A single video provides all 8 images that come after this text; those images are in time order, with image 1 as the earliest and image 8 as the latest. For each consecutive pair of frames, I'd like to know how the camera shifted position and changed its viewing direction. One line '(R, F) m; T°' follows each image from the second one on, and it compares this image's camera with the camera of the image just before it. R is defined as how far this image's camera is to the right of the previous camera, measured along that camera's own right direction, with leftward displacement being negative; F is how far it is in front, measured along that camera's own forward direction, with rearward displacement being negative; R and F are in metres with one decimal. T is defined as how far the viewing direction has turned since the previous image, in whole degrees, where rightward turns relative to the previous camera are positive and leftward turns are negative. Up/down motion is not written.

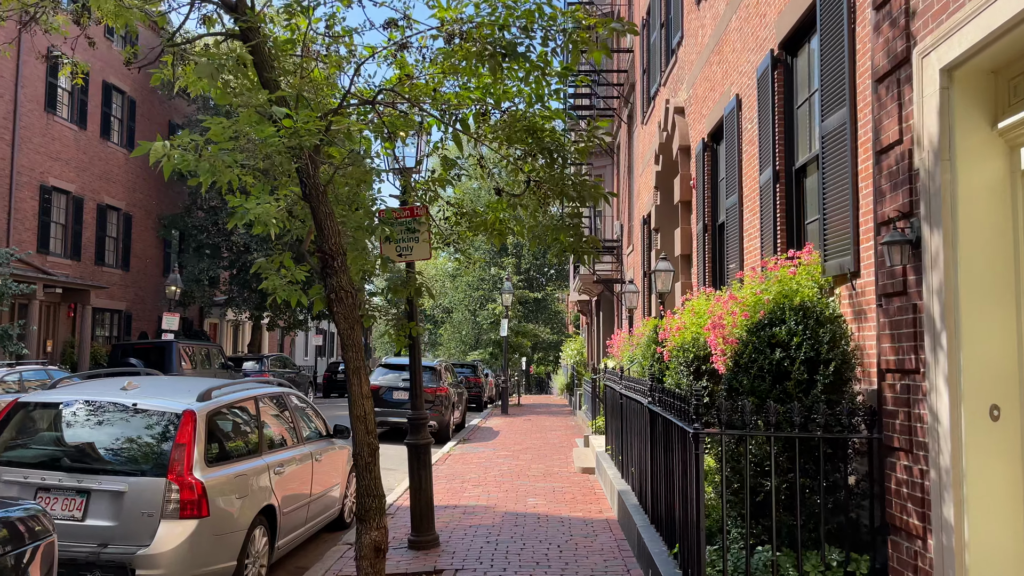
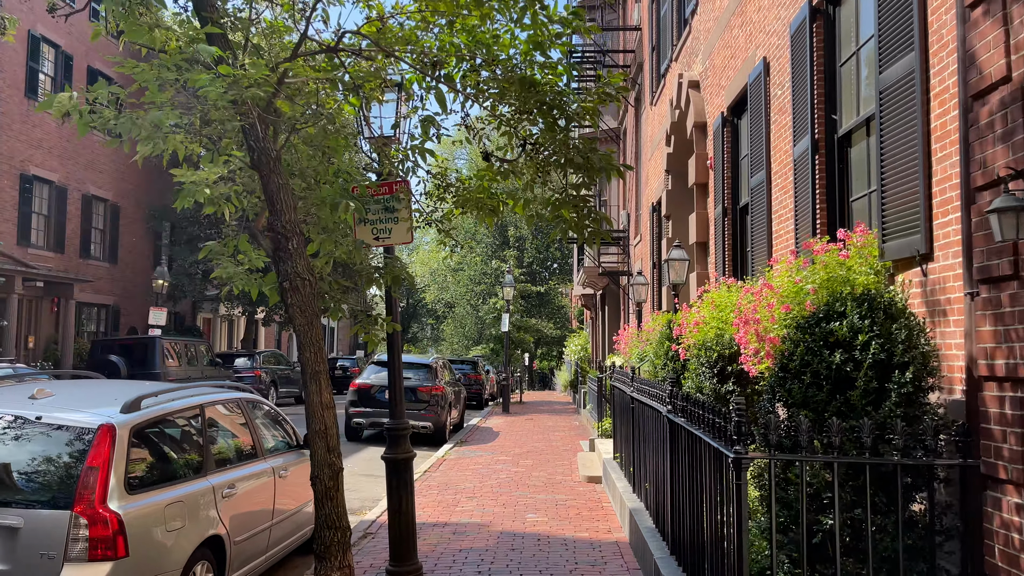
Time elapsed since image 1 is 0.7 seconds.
(+0.1, +1.0) m; 0°
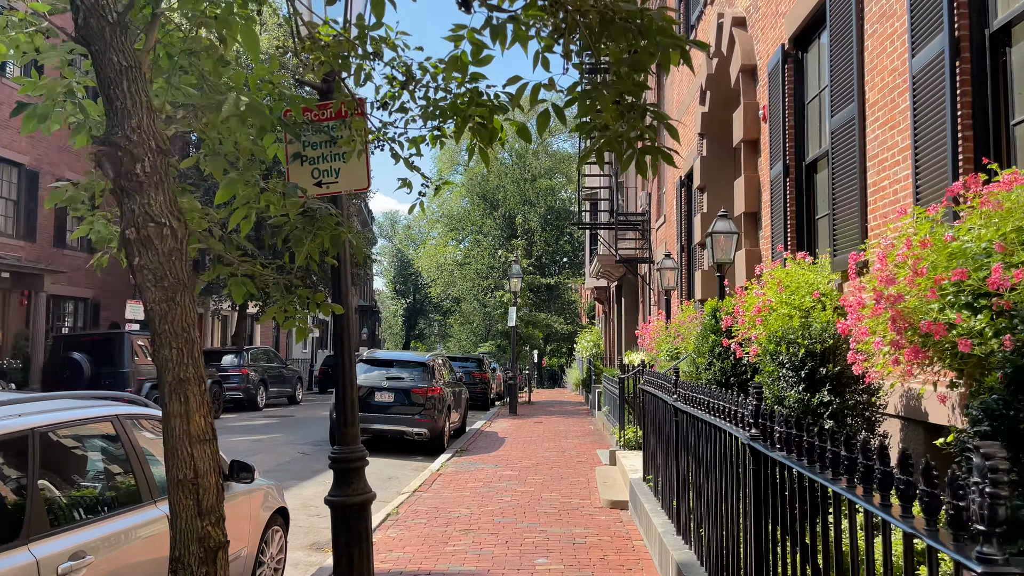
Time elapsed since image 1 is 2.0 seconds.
(0.0, +1.9) m; -1°
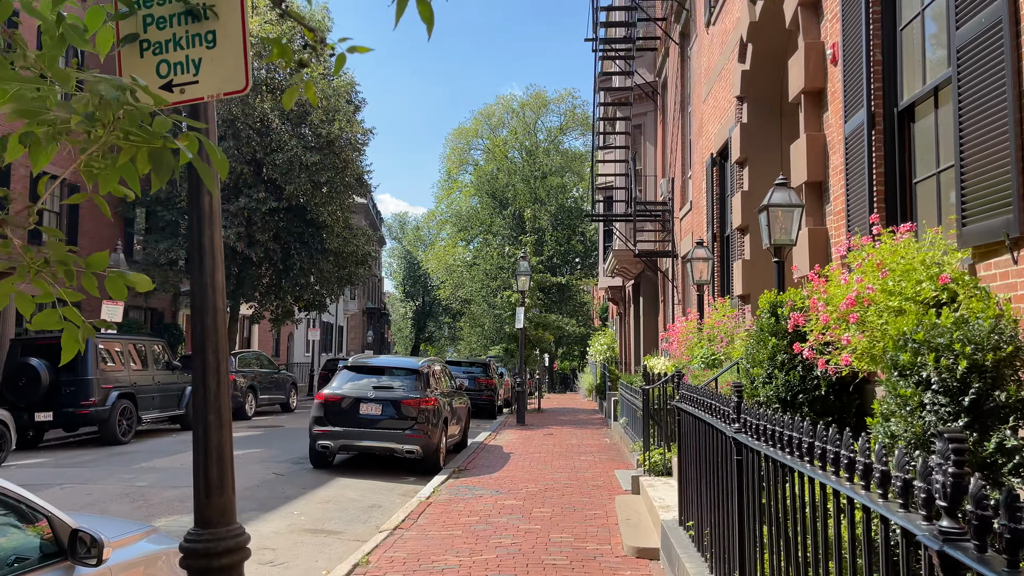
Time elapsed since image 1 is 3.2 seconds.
(+0.1, +1.7) m; -1°
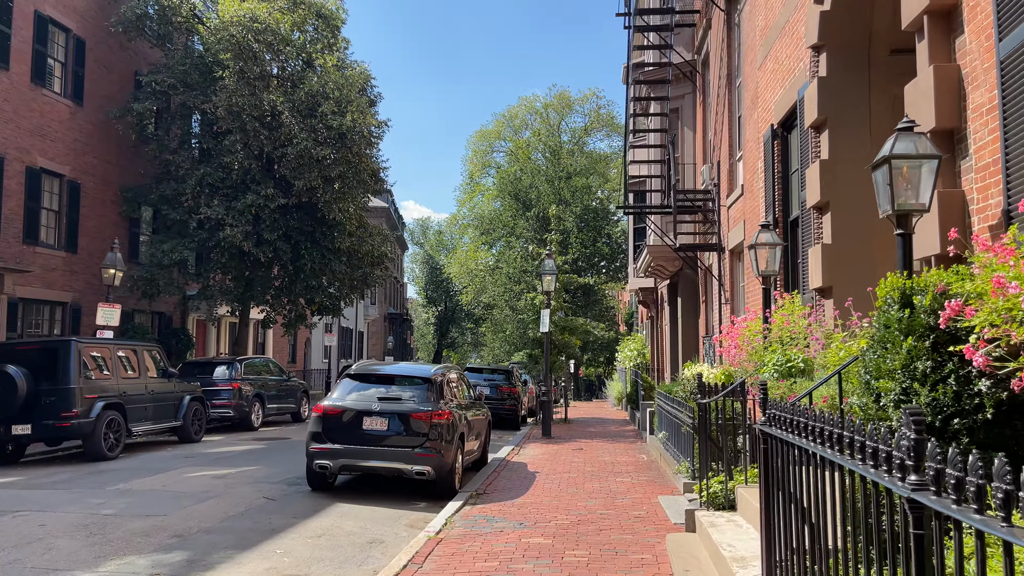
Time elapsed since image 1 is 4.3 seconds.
(0.0, +1.6) m; -2°
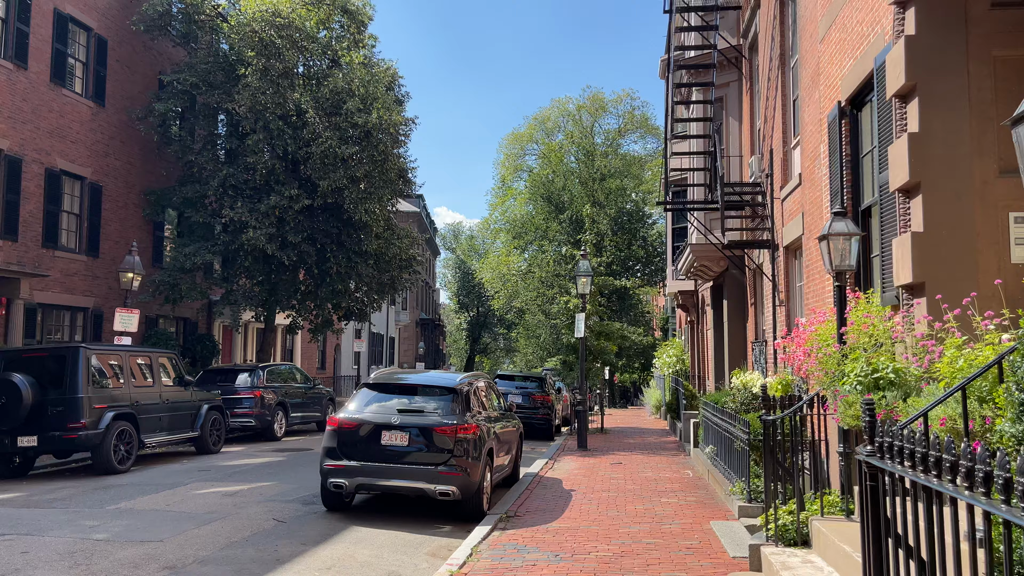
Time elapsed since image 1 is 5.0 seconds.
(0.0, +1.0) m; -2°
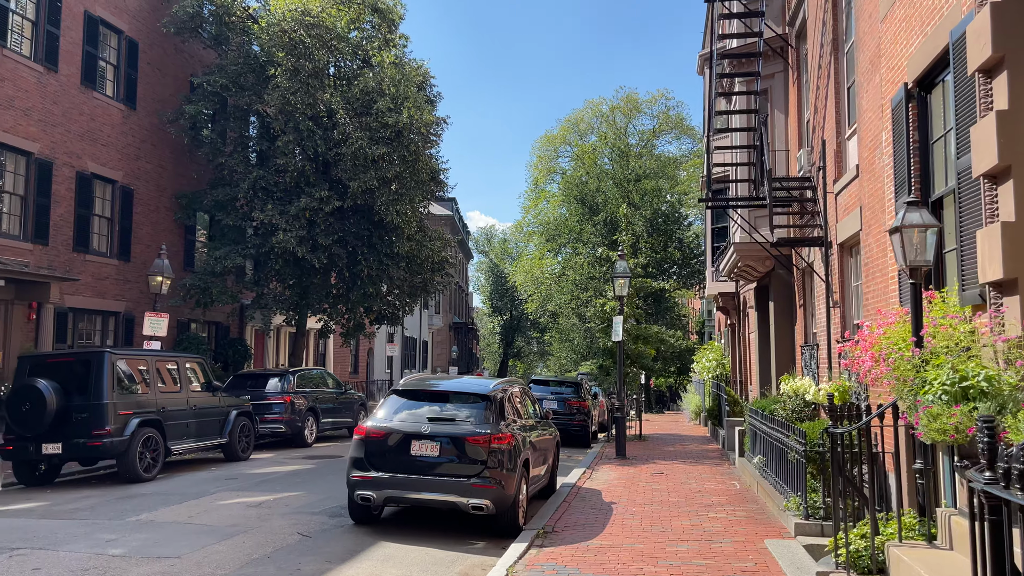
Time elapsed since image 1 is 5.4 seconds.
(0.0, +0.6) m; -2°
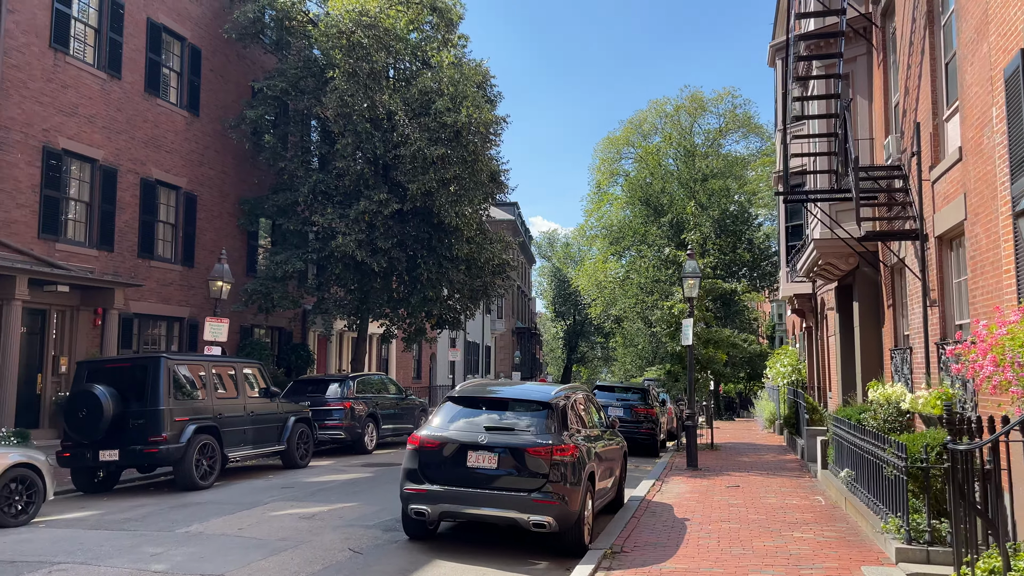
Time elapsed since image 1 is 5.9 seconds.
(0.0, +0.6) m; -4°
